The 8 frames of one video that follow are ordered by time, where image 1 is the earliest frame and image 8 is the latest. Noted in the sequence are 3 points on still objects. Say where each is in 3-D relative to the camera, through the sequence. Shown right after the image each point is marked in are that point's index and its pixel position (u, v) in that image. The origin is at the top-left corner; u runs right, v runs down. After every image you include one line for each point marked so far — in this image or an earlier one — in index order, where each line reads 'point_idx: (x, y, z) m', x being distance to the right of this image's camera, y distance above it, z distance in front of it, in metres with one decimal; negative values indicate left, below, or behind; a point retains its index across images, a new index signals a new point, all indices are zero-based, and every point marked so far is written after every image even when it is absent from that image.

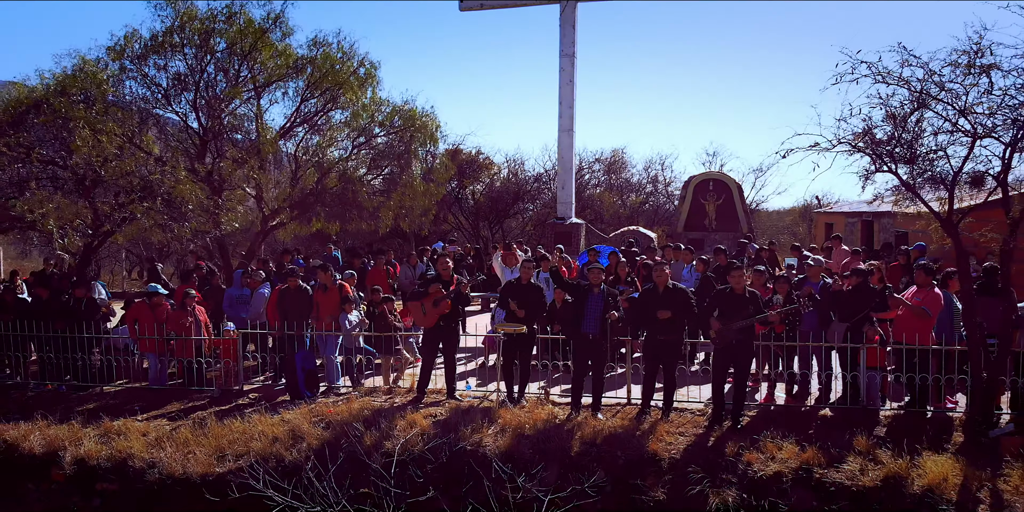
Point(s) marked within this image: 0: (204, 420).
0: (-2.2, -1.2, +5.6) m
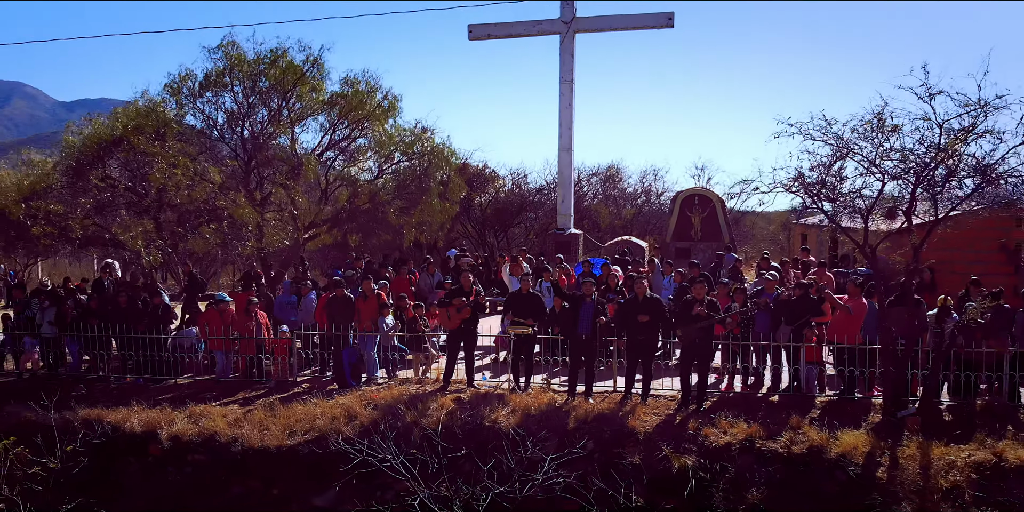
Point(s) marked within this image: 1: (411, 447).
0: (-2.2, -1.4, +6.9) m
1: (-0.8, -1.5, +6.0) m
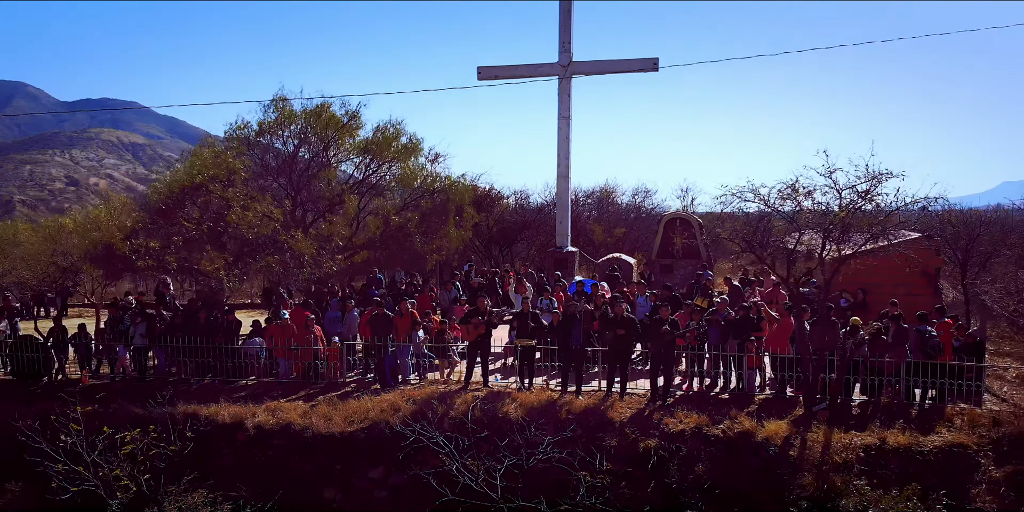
0: (-2.1, -1.7, +8.8) m
1: (-0.7, -1.9, +7.9) m
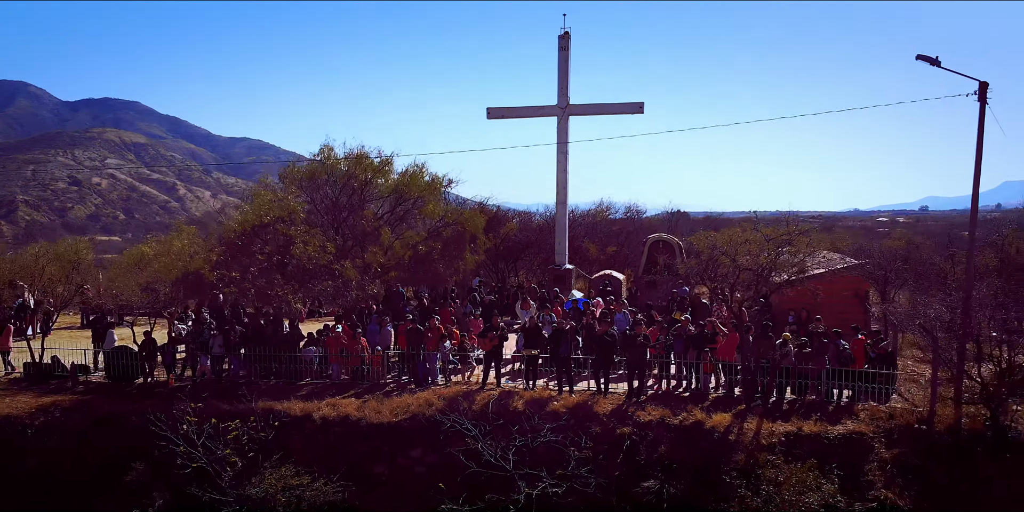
0: (-2.0, -2.1, +11.2) m
1: (-0.6, -2.3, +10.4) m
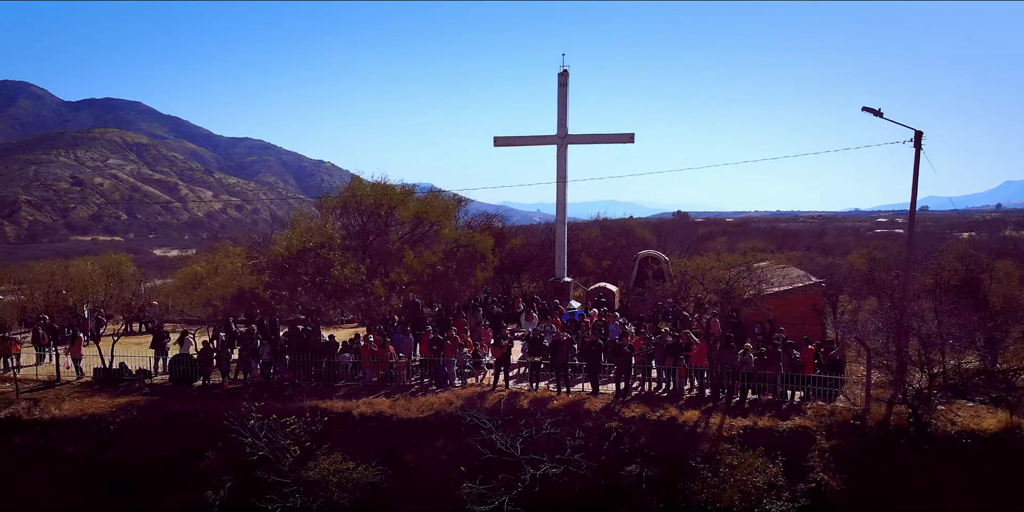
0: (-1.9, -2.5, +13.4) m
1: (-0.5, -2.7, +12.5) m
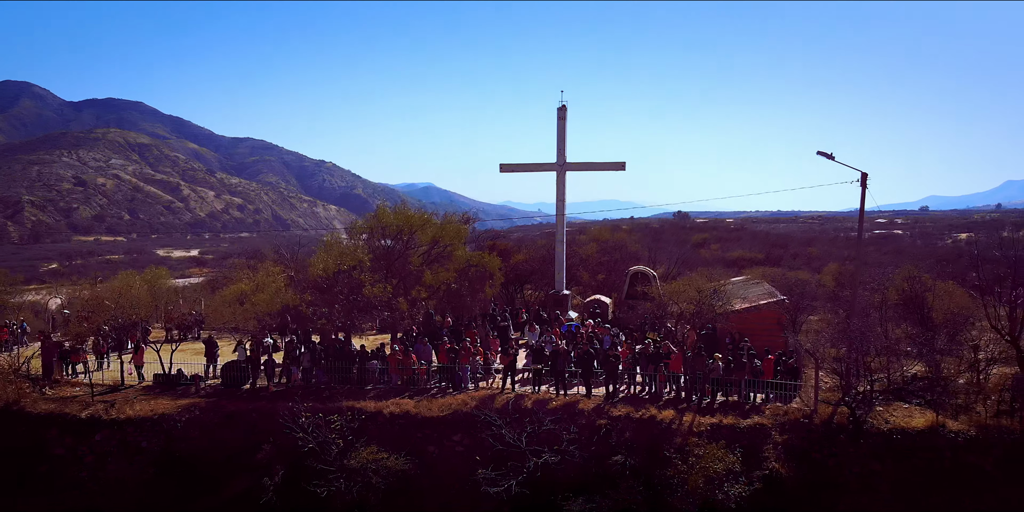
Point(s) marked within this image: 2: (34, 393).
0: (-1.8, -3.0, +15.8) m
1: (-0.4, -3.2, +14.9) m
2: (-11.3, -3.3, +17.8) m
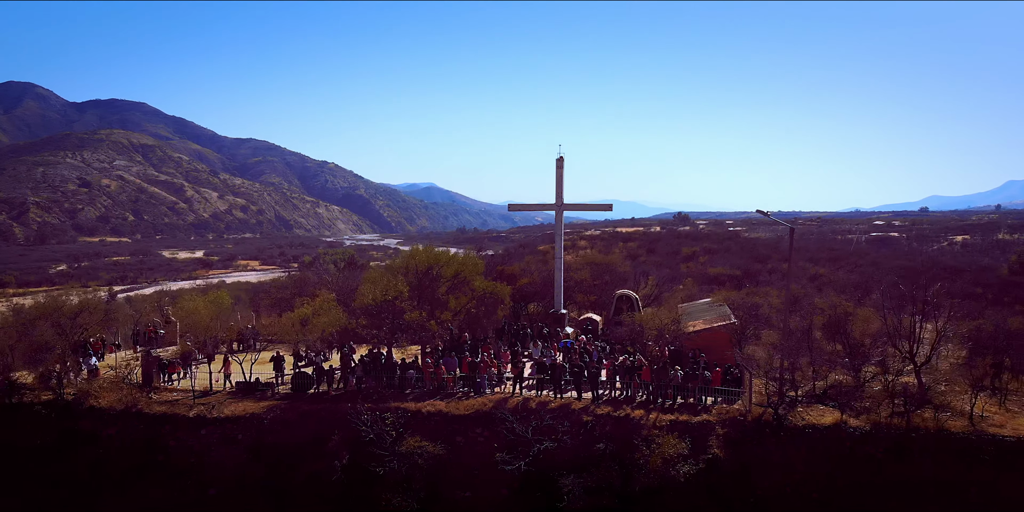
0: (-1.5, -4.0, +20.6) m
1: (-0.2, -4.2, +19.7) m
2: (-11.0, -4.2, +22.6) m
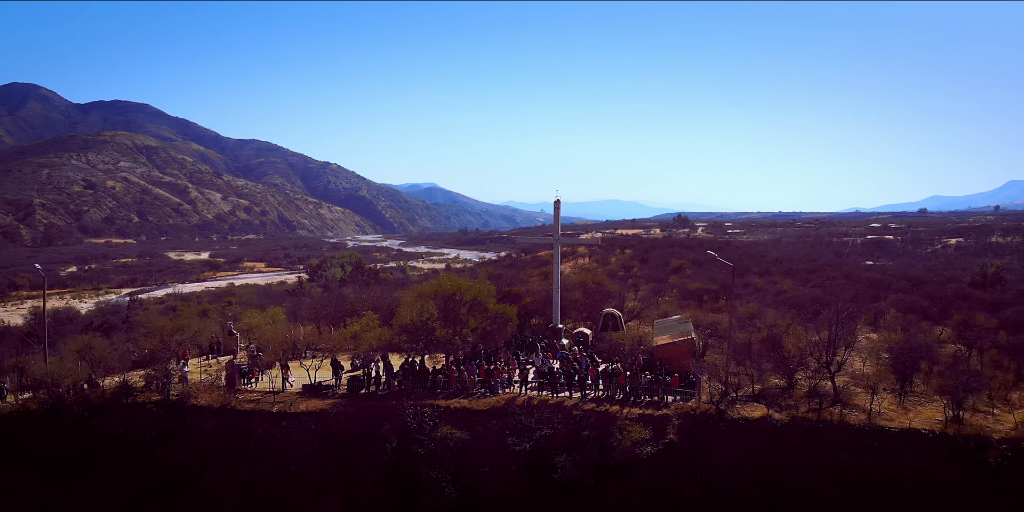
0: (-1.3, -5.1, +26.9) m
1: (+0.1, -5.3, +26.0) m
2: (-10.8, -5.4, +28.9) m
